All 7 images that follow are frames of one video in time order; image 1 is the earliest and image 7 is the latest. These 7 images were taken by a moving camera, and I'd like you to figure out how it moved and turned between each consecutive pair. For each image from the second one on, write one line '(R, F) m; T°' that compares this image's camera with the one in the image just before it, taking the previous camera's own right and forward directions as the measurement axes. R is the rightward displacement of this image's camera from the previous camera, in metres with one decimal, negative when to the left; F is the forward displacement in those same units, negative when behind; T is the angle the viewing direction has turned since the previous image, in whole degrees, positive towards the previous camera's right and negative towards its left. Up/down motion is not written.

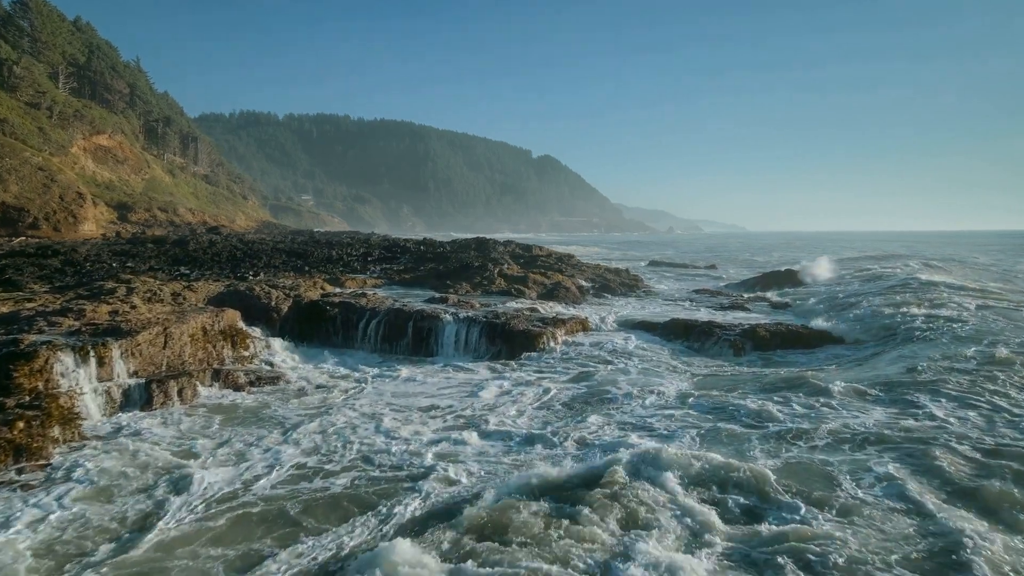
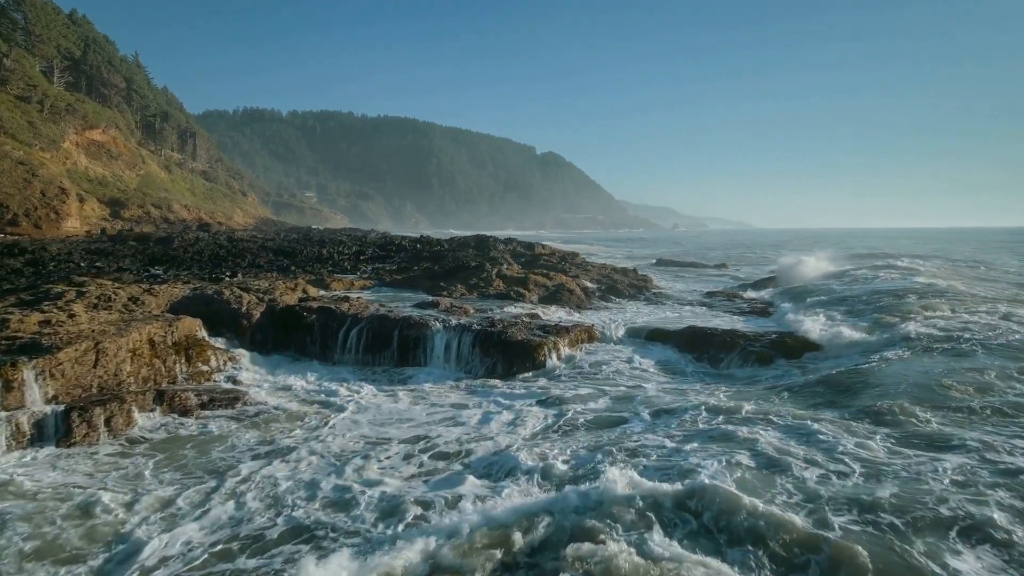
(+0.2, +1.6) m; 0°
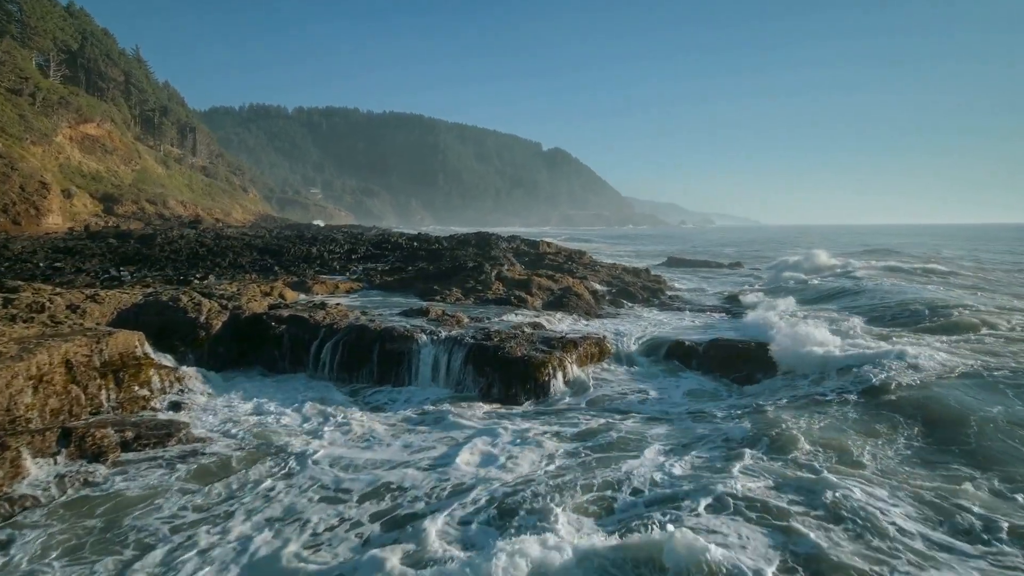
(+0.2, +1.9) m; -1°
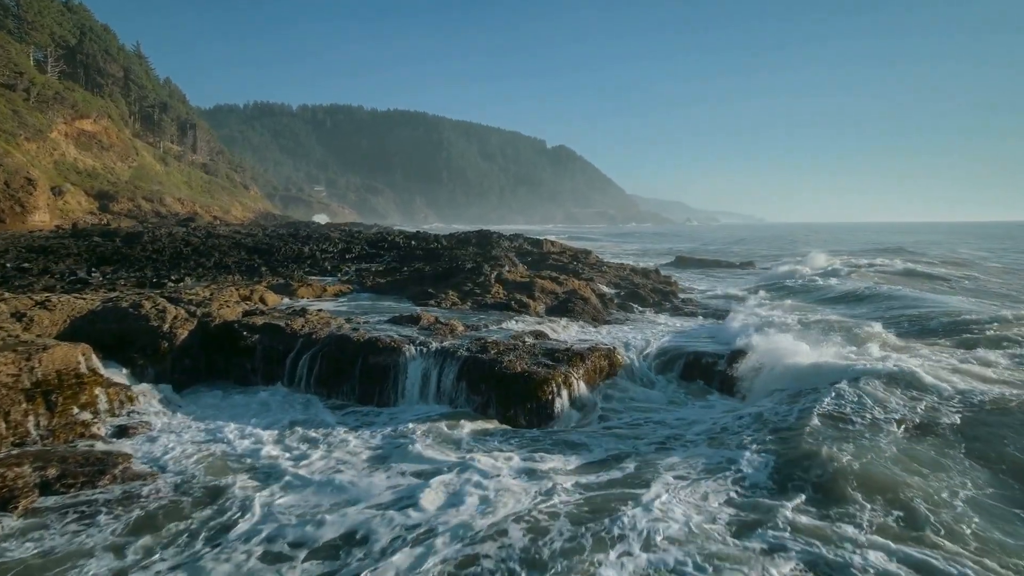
(+0.1, +1.3) m; 0°
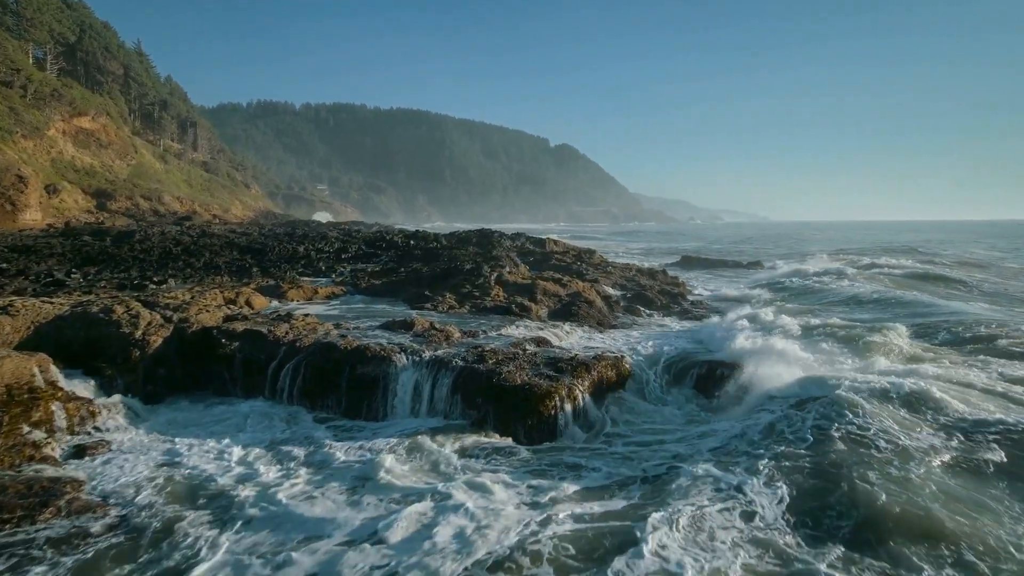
(+0.1, +0.8) m; 0°
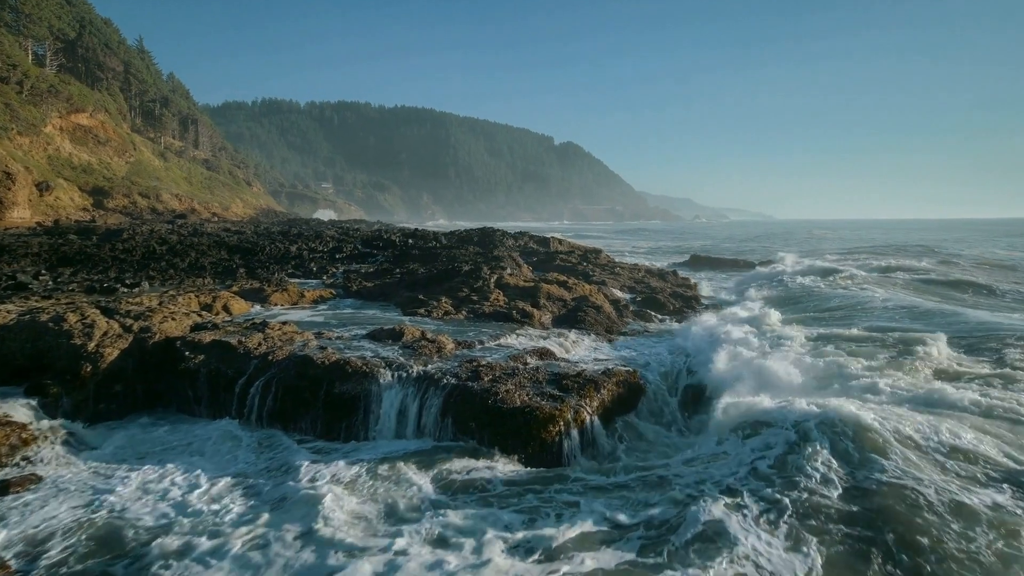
(+0.1, +1.1) m; -1°
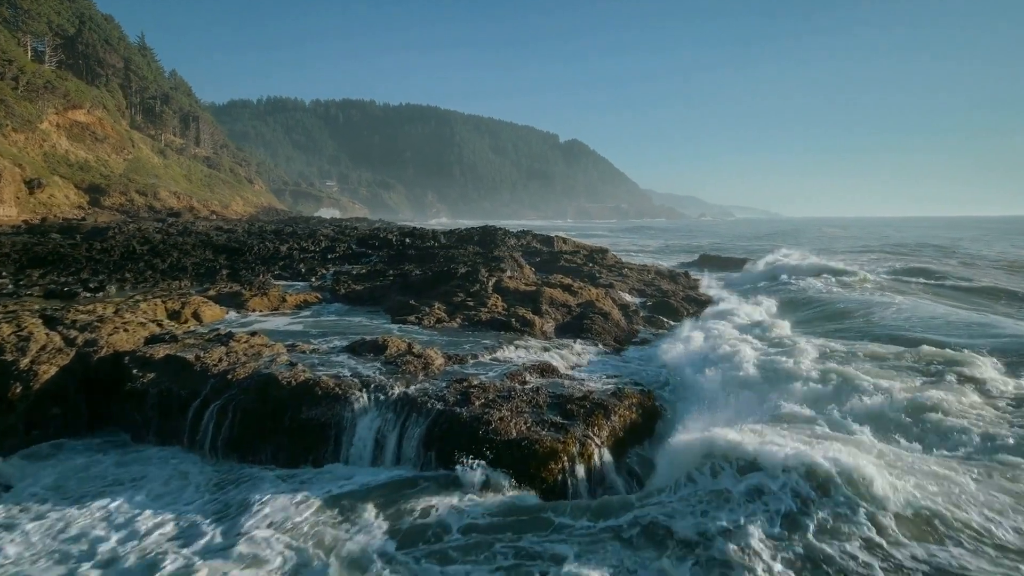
(+0.1, +1.2) m; -1°
